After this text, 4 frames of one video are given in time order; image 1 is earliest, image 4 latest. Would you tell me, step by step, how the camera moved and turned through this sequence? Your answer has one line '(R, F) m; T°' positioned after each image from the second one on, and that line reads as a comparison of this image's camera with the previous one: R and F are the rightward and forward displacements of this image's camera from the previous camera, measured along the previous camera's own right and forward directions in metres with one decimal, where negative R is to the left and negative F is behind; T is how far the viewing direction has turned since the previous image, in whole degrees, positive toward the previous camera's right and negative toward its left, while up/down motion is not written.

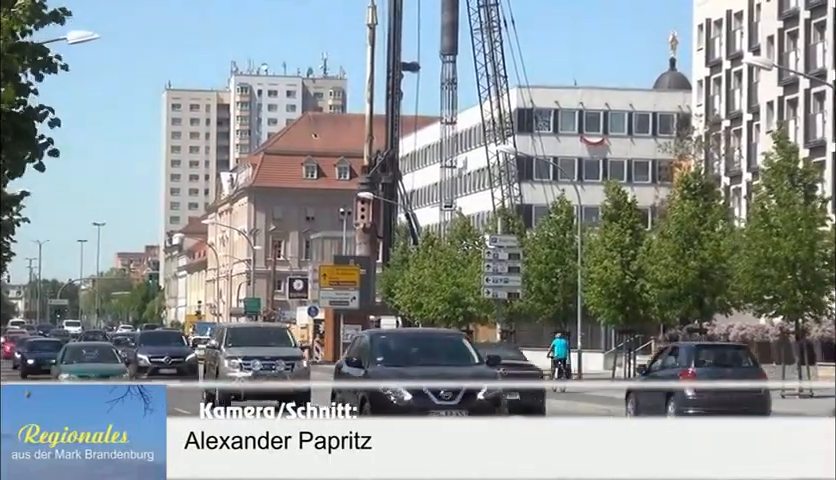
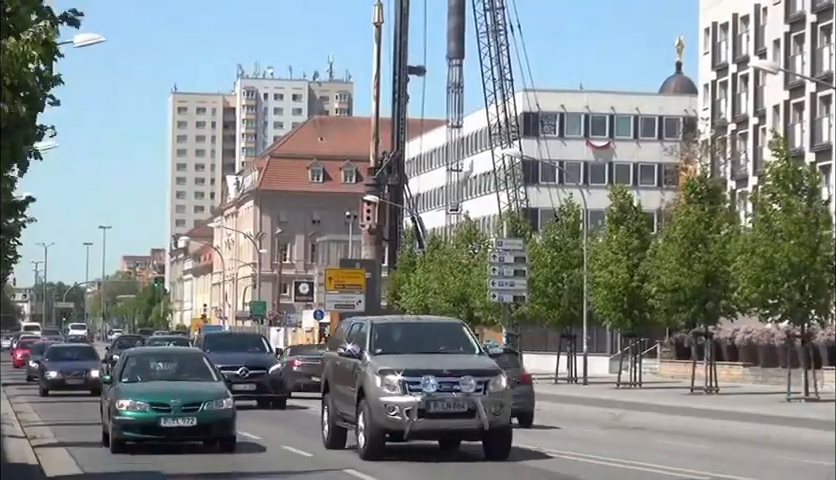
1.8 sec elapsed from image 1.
(0.0, 0.0) m; 0°
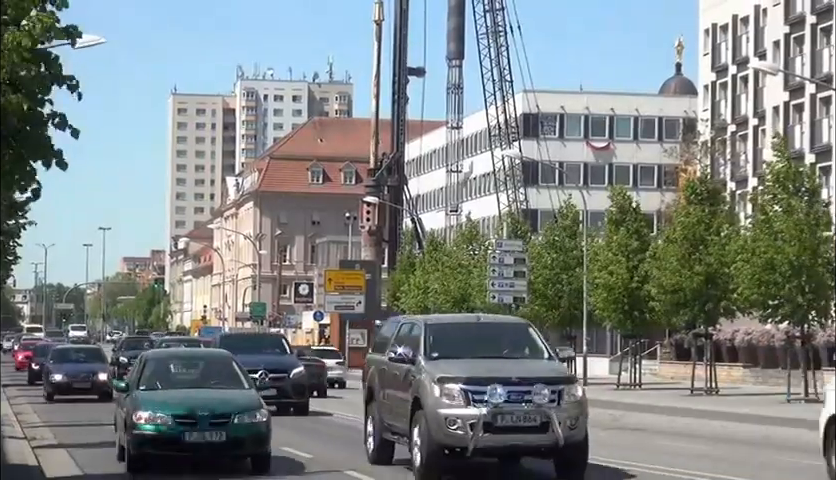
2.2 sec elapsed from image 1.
(0.0, 0.0) m; 0°
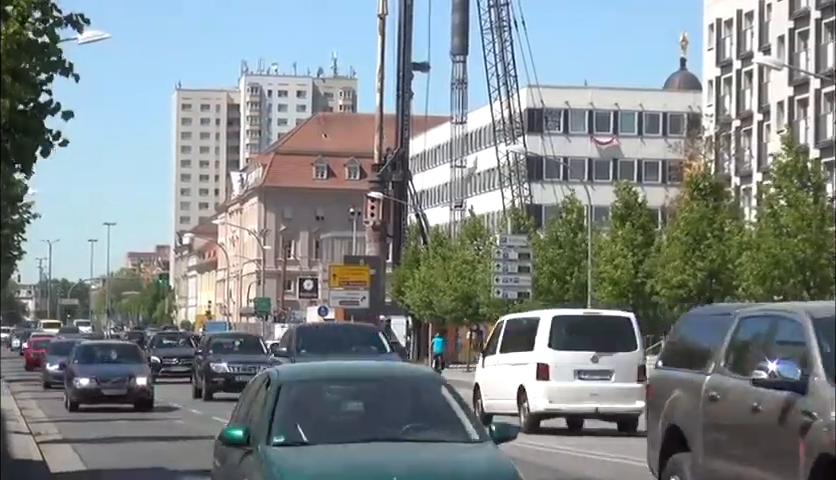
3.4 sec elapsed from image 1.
(0.0, 0.0) m; 0°
